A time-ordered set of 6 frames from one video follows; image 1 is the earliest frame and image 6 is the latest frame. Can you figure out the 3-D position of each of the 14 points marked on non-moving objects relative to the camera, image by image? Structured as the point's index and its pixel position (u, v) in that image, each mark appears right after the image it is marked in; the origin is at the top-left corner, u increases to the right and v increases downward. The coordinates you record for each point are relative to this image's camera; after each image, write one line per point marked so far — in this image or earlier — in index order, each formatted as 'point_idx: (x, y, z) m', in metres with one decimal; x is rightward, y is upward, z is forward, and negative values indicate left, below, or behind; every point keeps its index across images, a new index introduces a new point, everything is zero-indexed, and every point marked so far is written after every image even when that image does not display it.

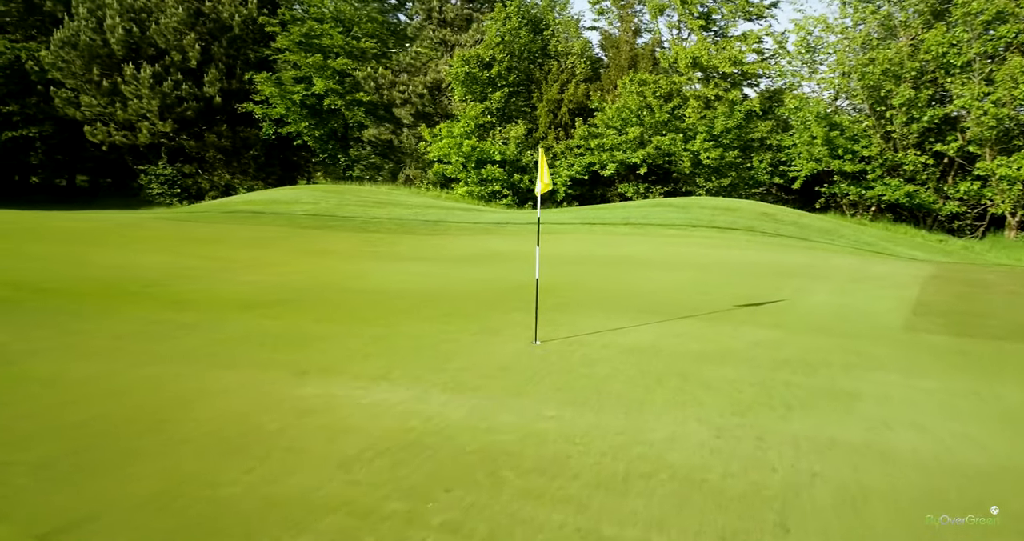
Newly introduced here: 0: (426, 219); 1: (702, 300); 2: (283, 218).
0: (-2.3, +1.3, +18.3) m
1: (+2.6, -0.4, +9.9) m
2: (-5.9, +1.3, +17.9) m
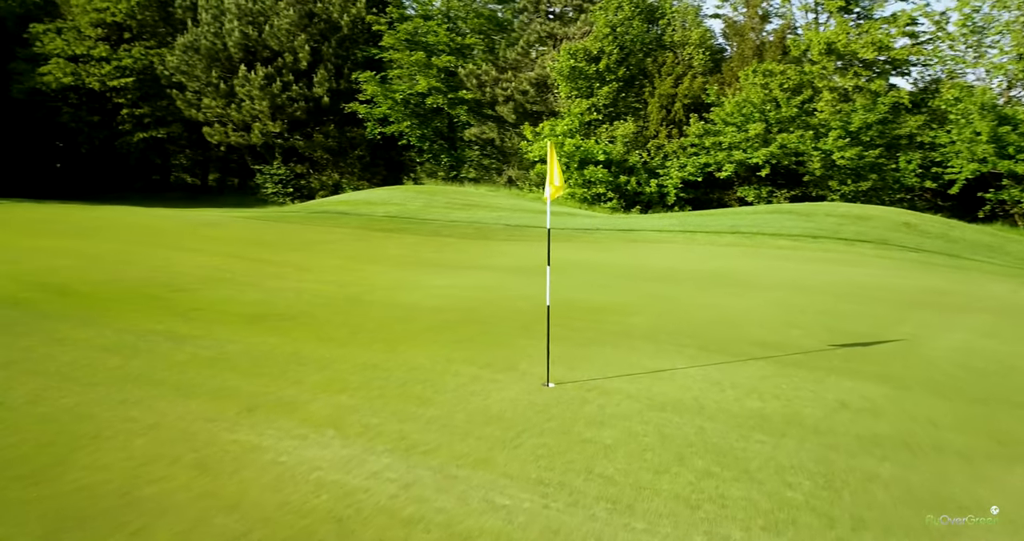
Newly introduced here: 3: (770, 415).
0: (-0.1, +1.1, +17.0) m
1: (+3.0, -0.7, +7.8) m
2: (-3.8, +1.2, +17.3) m
3: (+2.0, -1.1, +5.5) m
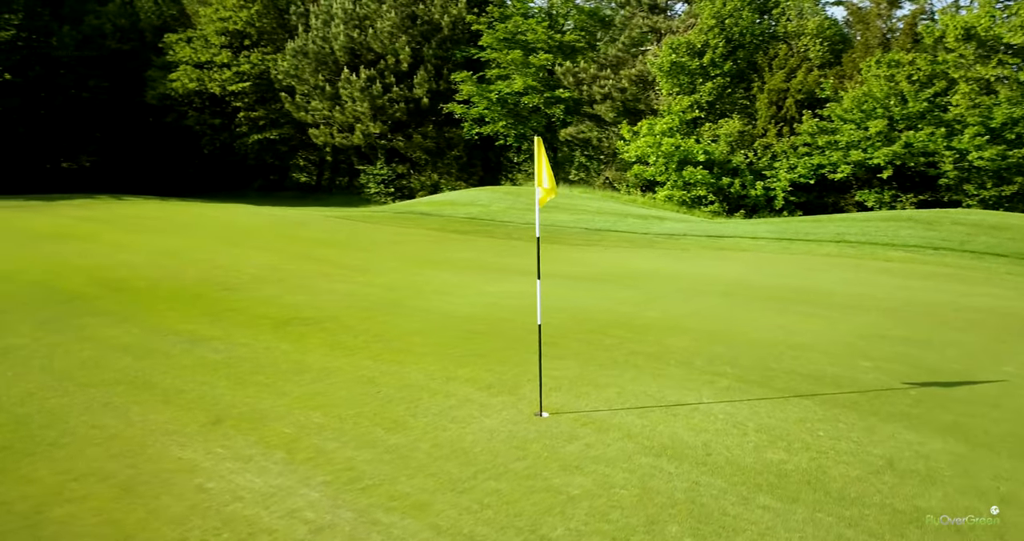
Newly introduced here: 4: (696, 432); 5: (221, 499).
0: (+1.7, +1.0, +16.2) m
1: (+3.2, -0.9, +6.6) m
2: (-1.8, +1.2, +17.1) m
3: (+1.7, -1.3, +4.5) m
4: (+1.3, -1.2, +5.2) m
5: (-1.8, -1.4, +4.2) m
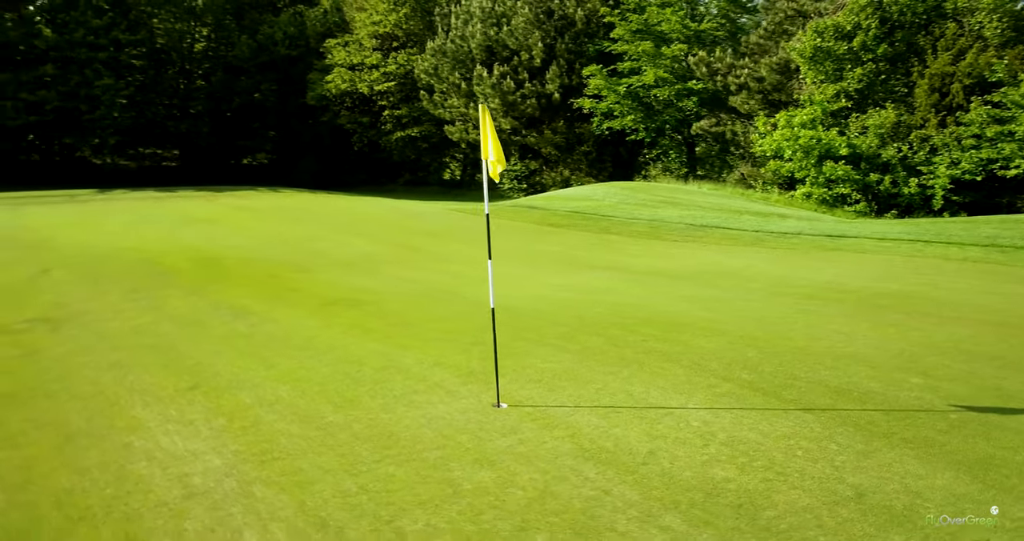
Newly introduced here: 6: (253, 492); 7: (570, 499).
0: (+3.8, +1.0, +15.2) m
1: (+3.0, -0.9, +5.5) m
2: (+0.6, +1.3, +16.9) m
3: (+1.1, -1.2, +3.8) m
4: (+0.9, -1.1, +4.6) m
5: (-2.3, -1.1, +4.4) m
6: (-1.4, -1.2, +3.9) m
7: (+0.3, -1.2, +3.8) m
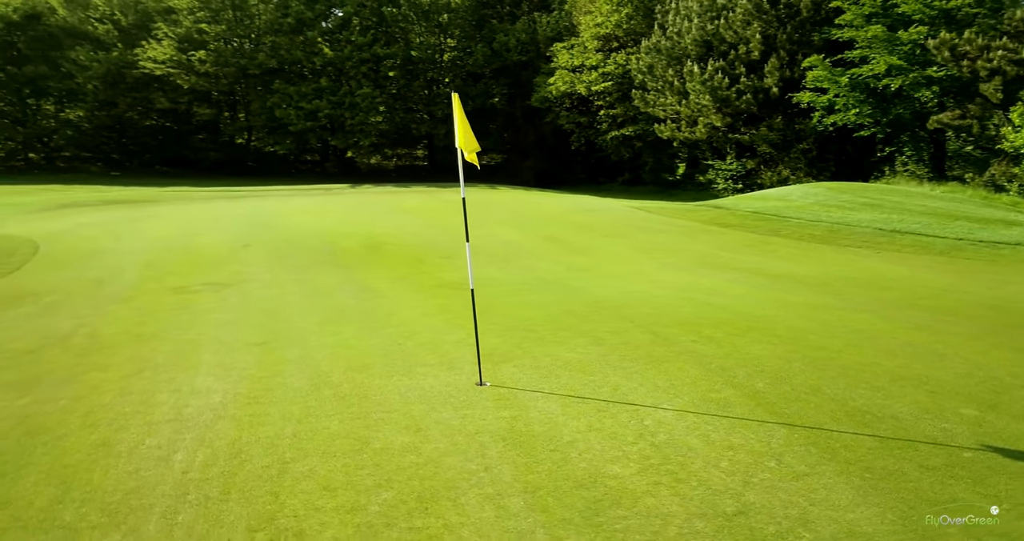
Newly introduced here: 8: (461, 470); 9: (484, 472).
0: (+7.0, +0.8, +13.4) m
1: (+2.8, -0.9, +4.6) m
2: (+4.6, +1.3, +16.1) m
3: (+0.4, -1.1, +3.7) m
4: (+0.5, -1.0, +4.5) m
5: (-2.6, -0.9, +5.4) m
6: (-1.9, -1.0, +4.6) m
7: (-0.4, -1.1, +3.9) m
8: (-0.3, -1.1, +3.9) m
9: (-0.2, -1.1, +3.9) m
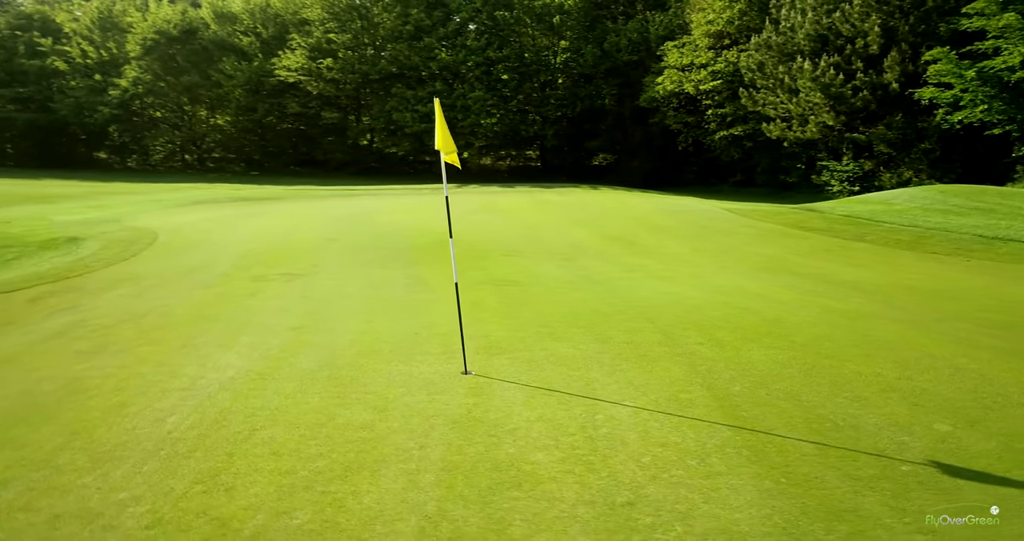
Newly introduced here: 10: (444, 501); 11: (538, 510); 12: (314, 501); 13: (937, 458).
0: (+8.2, +0.6, +12.3) m
1: (+2.5, -1.0, +4.4) m
2: (+6.3, +1.1, +15.4) m
3: (0.0, -1.1, +3.9) m
4: (+0.2, -1.0, +4.7) m
5: (-2.7, -0.8, +6.1) m
6: (-2.2, -0.9, +5.2) m
7: (-0.8, -1.0, +4.3) m
8: (-0.7, -1.0, +4.3) m
9: (-0.6, -1.1, +4.2) m
10: (-0.3, -1.2, +3.6) m
11: (+0.1, -1.2, +3.5) m
12: (-1.0, -1.2, +3.6) m
13: (+2.4, -1.0, +4.0) m
